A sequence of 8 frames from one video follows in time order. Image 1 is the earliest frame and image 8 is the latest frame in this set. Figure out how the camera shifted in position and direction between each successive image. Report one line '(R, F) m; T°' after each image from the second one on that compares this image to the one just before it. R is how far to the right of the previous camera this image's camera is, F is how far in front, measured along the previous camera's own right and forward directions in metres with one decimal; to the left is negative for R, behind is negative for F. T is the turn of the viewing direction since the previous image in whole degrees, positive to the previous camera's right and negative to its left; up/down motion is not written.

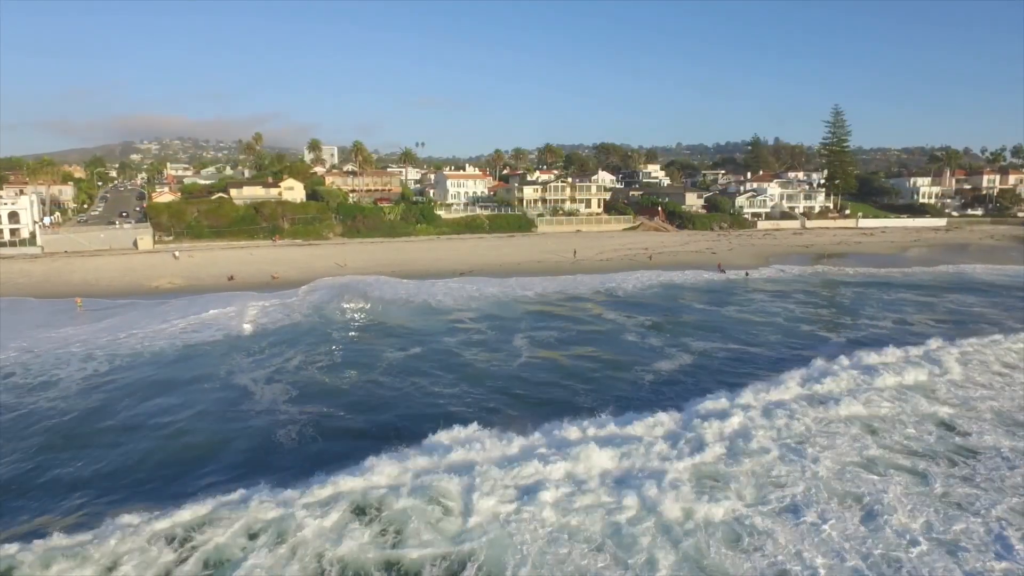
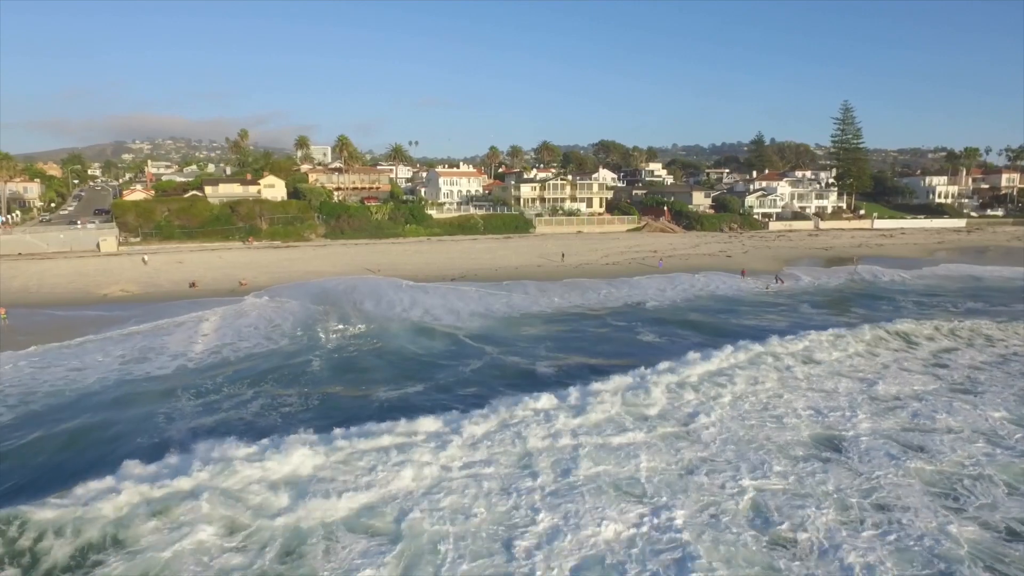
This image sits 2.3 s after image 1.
(0.0, +3.3) m; 0°
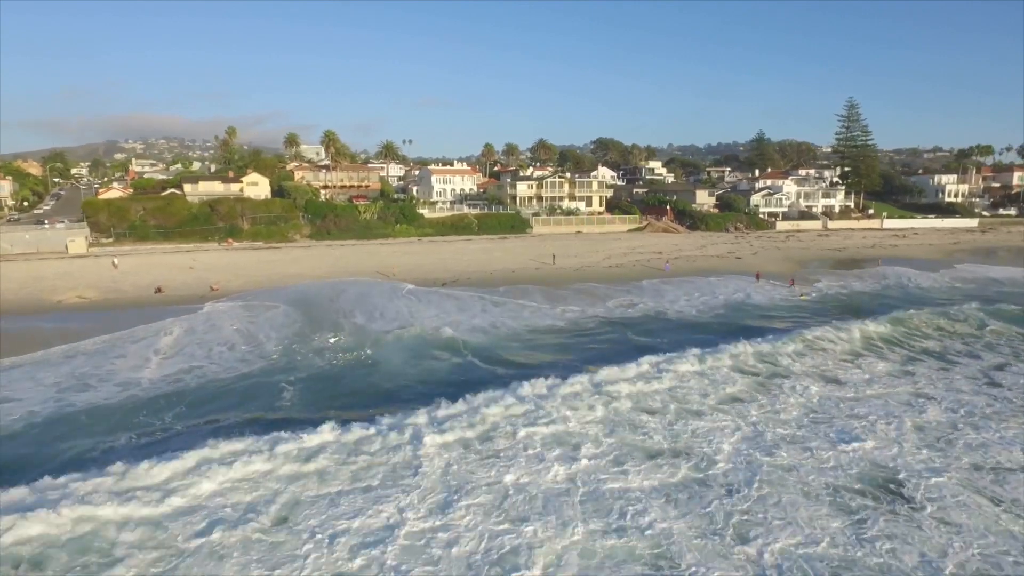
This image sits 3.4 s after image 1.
(0.0, +2.2) m; 0°
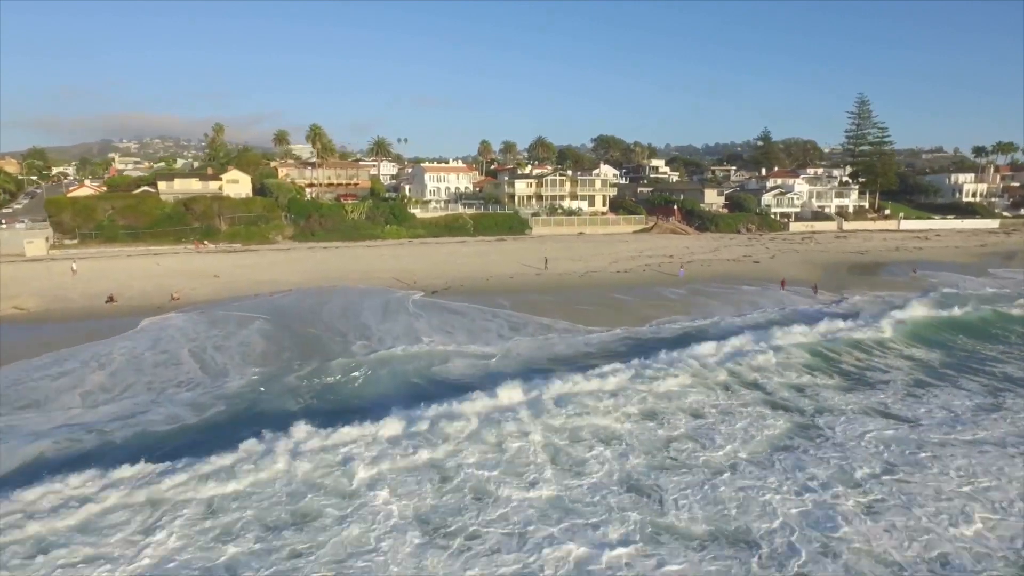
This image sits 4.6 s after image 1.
(0.0, +2.8) m; 0°
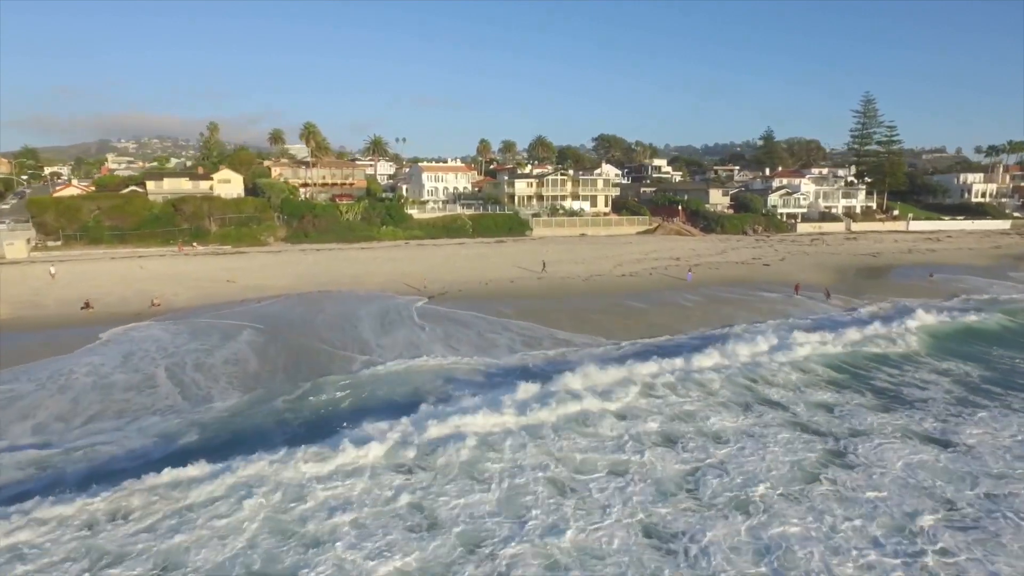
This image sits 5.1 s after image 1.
(0.0, +1.2) m; 0°
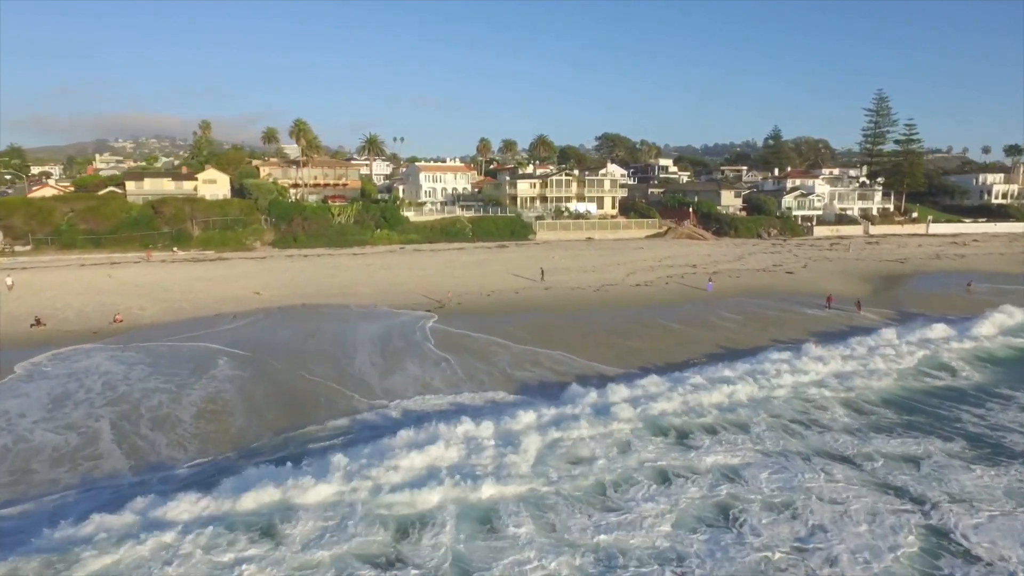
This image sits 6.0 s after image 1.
(-0.1, +2.3) m; 0°
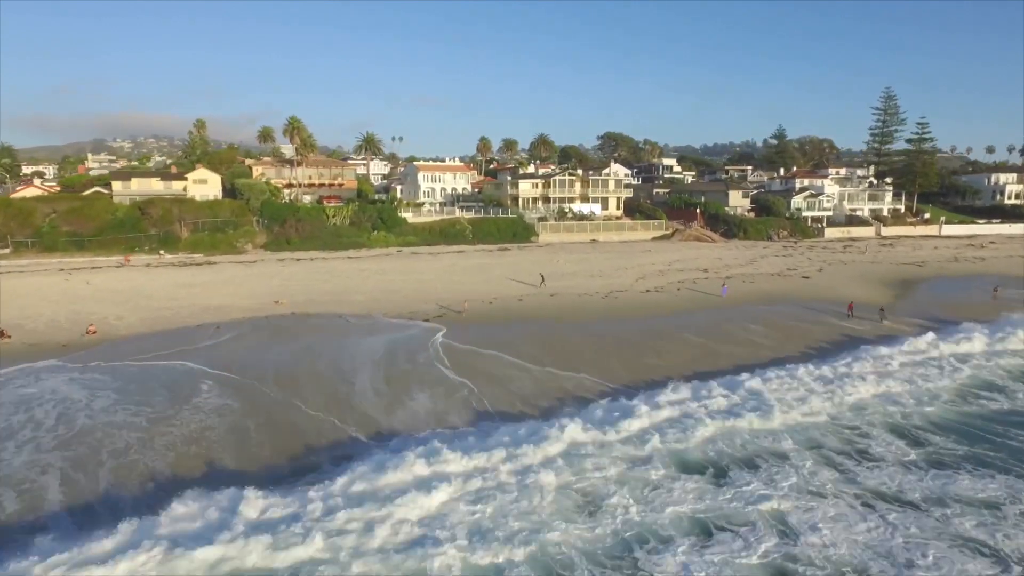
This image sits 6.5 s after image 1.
(-0.1, +1.4) m; 0°
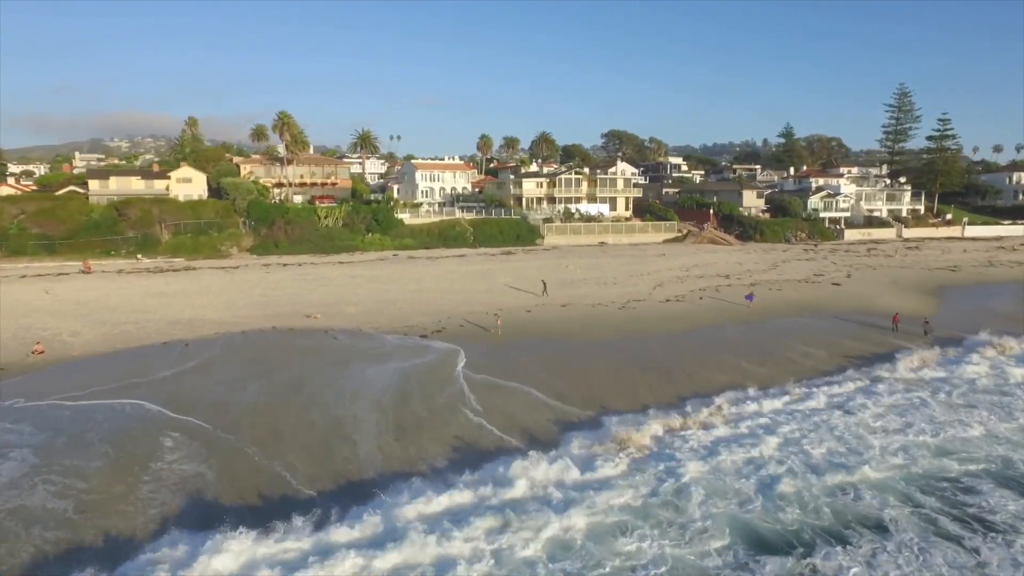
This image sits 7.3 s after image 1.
(-0.2, +2.2) m; 0°
